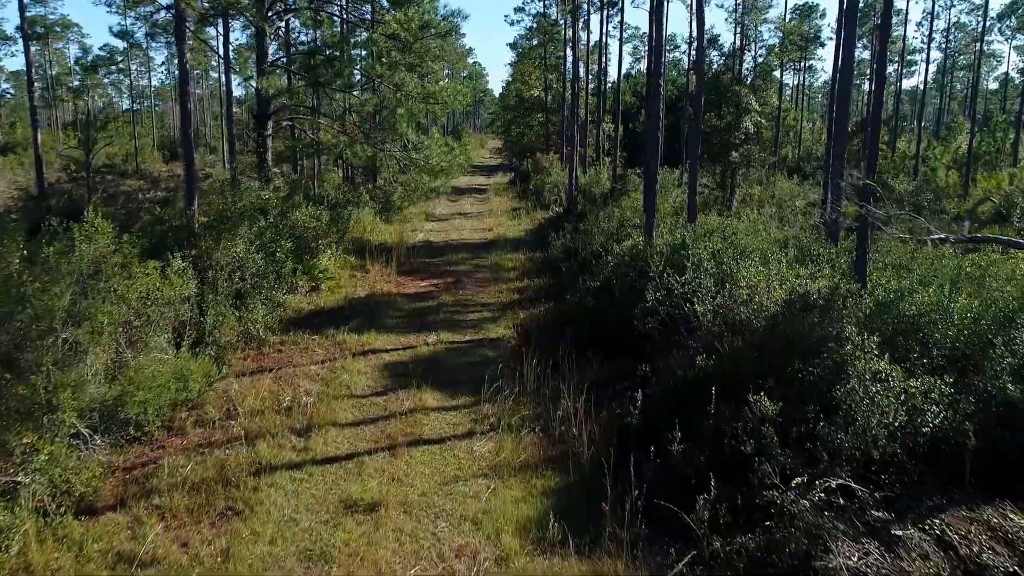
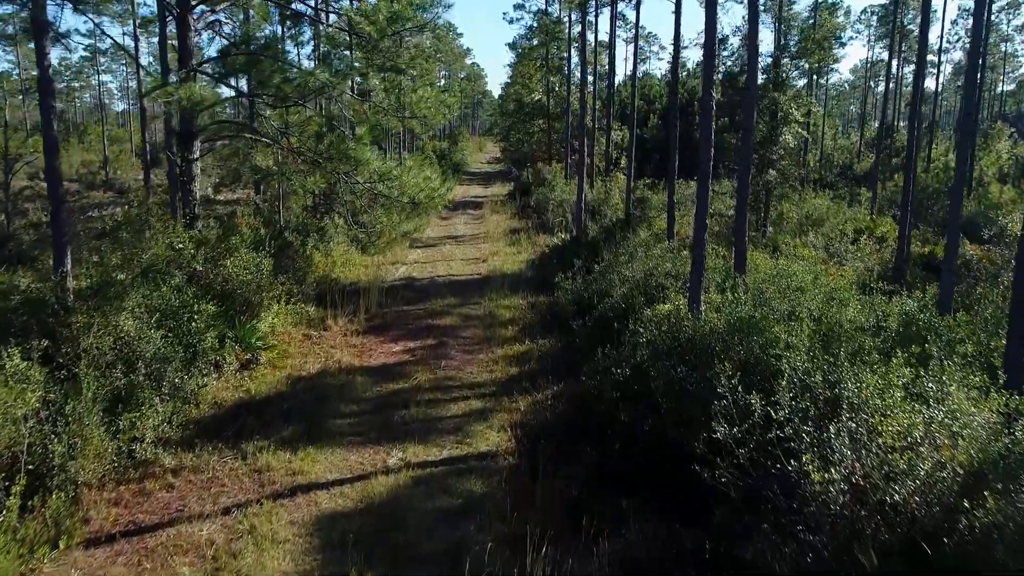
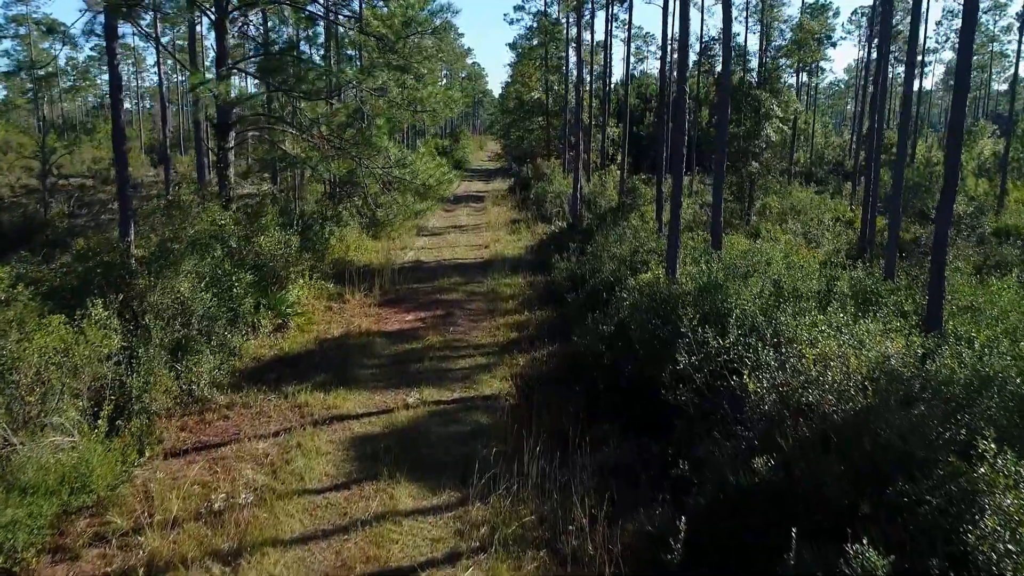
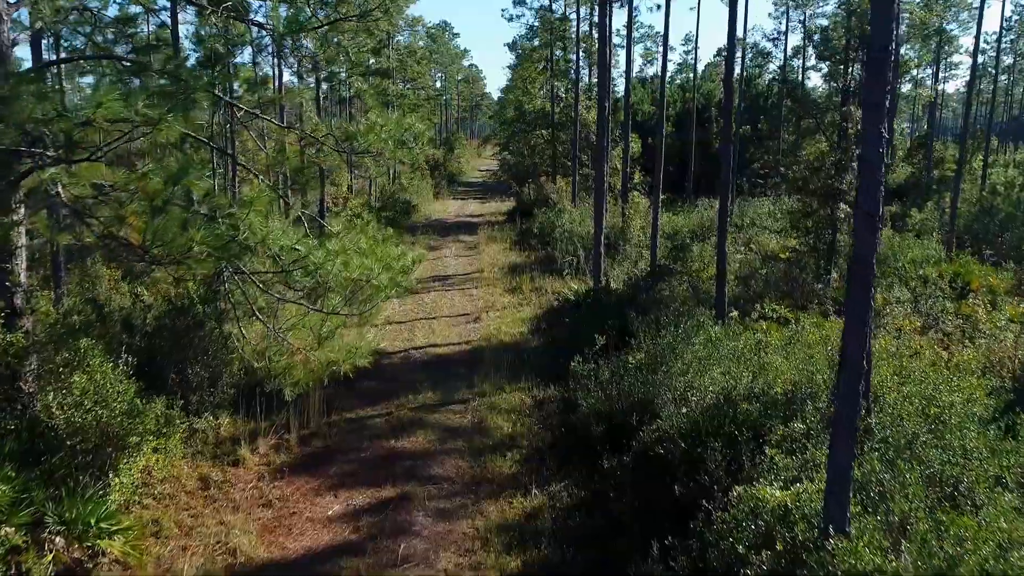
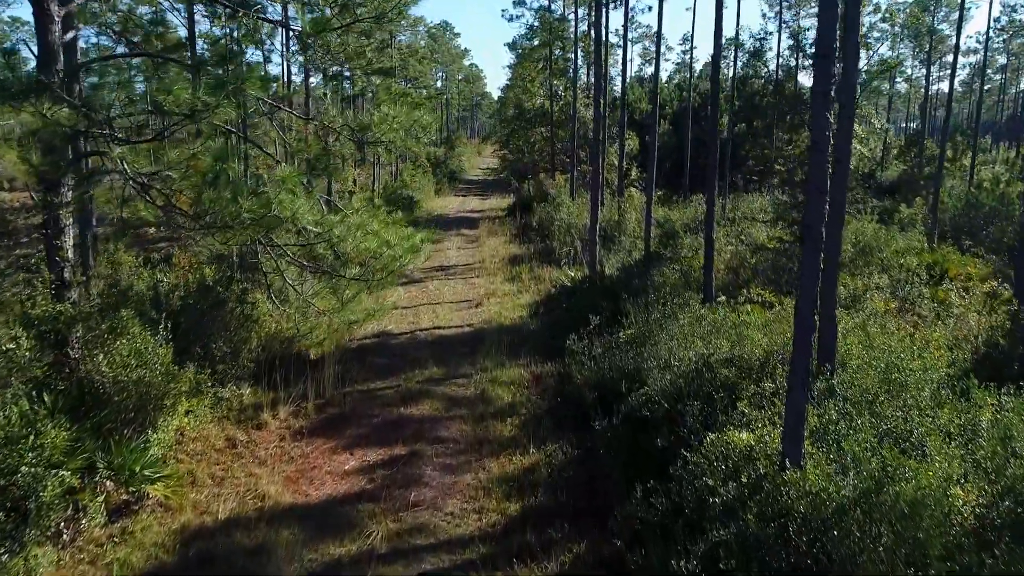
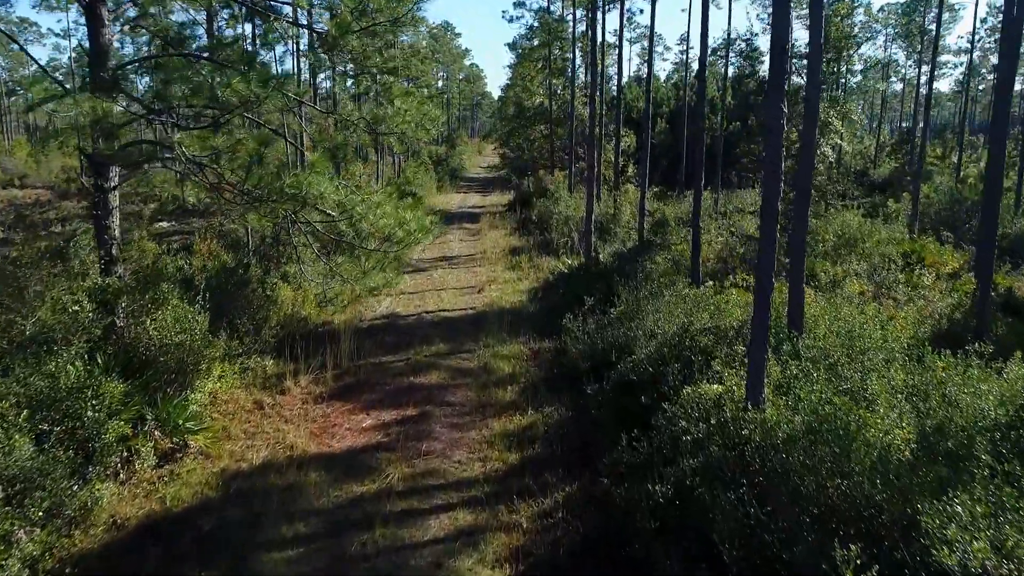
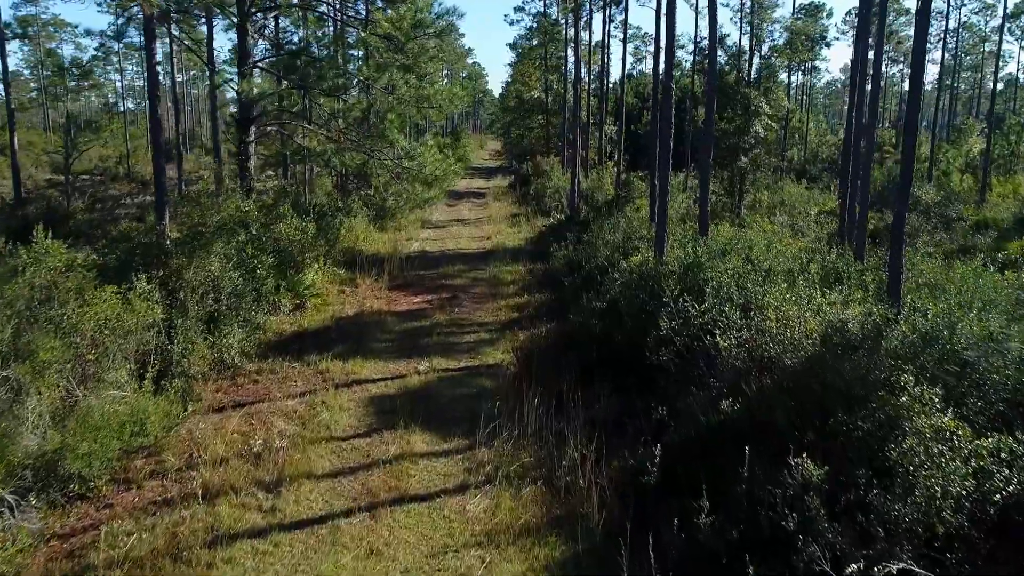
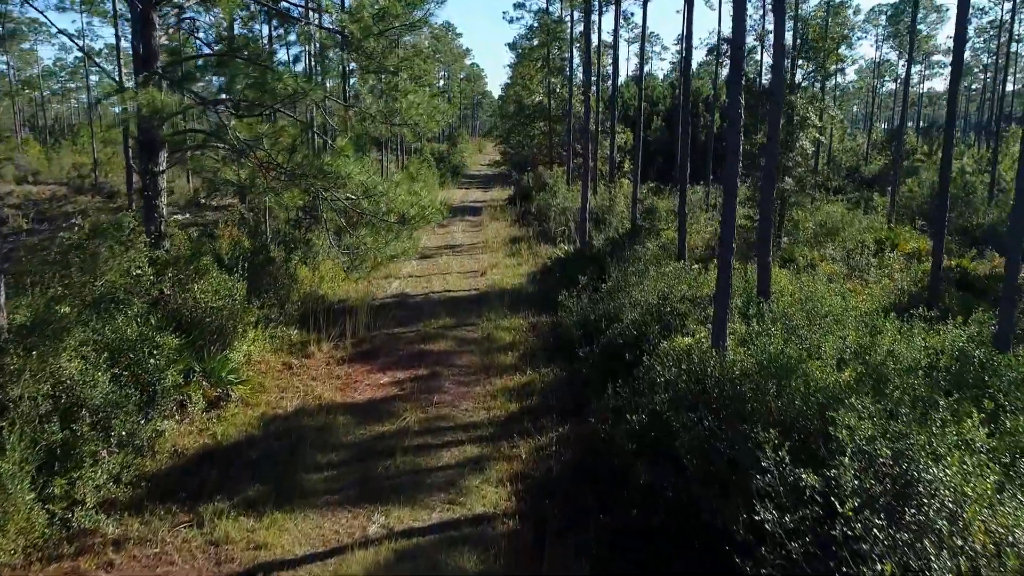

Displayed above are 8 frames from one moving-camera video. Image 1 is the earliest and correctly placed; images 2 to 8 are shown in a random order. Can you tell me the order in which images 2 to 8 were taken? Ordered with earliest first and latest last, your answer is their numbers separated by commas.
7, 3, 2, 8, 6, 5, 4
